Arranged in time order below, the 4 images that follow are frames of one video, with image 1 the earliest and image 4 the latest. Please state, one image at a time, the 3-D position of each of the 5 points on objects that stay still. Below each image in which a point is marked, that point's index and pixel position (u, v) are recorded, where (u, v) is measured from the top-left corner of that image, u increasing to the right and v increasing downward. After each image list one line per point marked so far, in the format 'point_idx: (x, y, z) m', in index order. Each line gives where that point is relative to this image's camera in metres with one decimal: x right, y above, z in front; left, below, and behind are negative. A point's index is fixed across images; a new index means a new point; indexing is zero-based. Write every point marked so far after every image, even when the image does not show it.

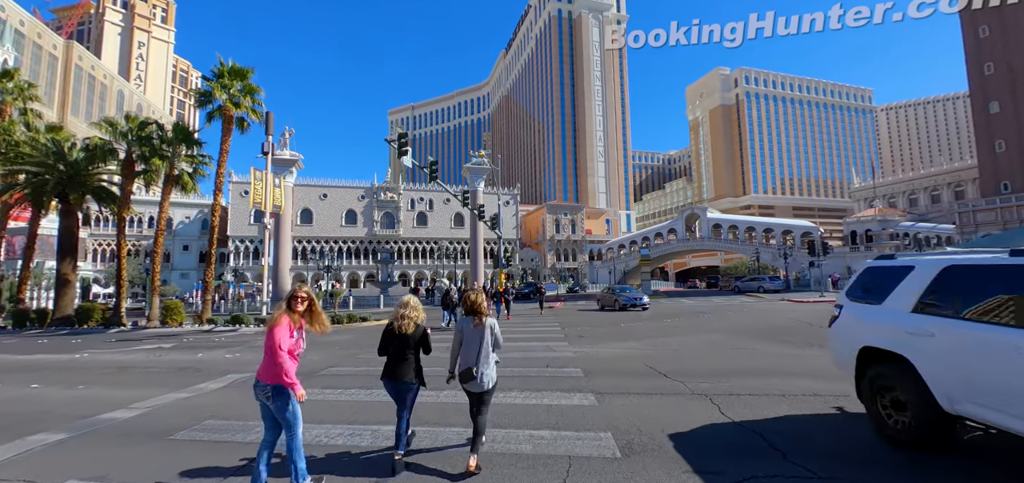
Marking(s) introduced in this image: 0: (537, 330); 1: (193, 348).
0: (+0.9, -2.7, +13.5) m
1: (-9.1, -3.0, +12.3) m
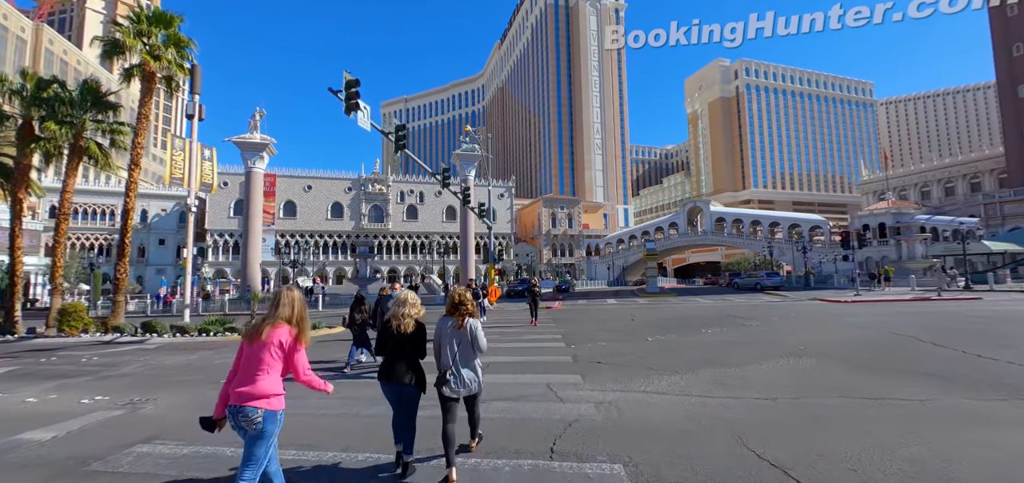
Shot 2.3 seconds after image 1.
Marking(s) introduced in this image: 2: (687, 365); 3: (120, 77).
0: (+0.5, -2.3, +9.7) m
1: (-9.4, -2.6, +8.3) m
2: (+2.8, -2.0, +7.0) m
3: (-15.5, +6.5, +17.1) m
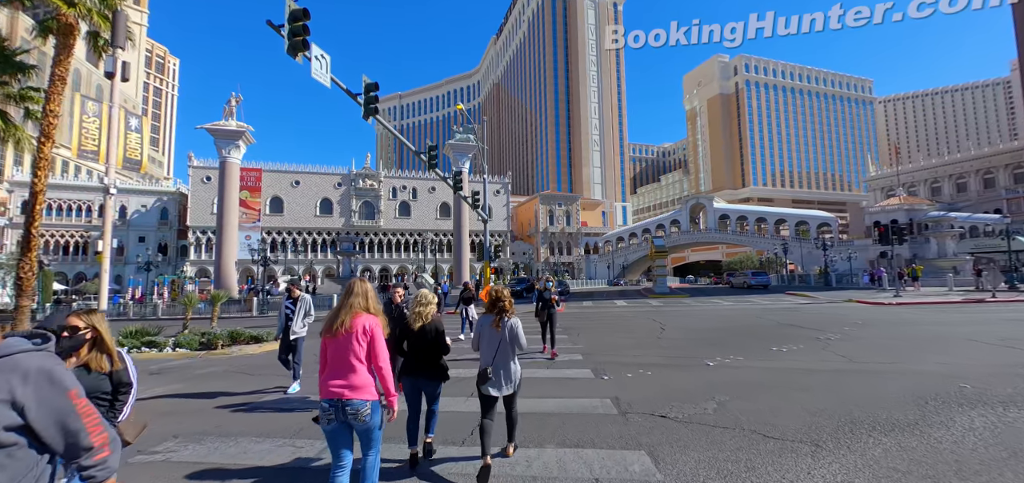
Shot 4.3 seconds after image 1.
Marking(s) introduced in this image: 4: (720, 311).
0: (+0.6, -2.1, +6.8) m
1: (-9.4, -2.4, +5.3) m
2: (+2.9, -1.8, +4.1) m
3: (-15.5, +6.8, +14.0) m
4: (+9.5, -3.1, +19.5) m
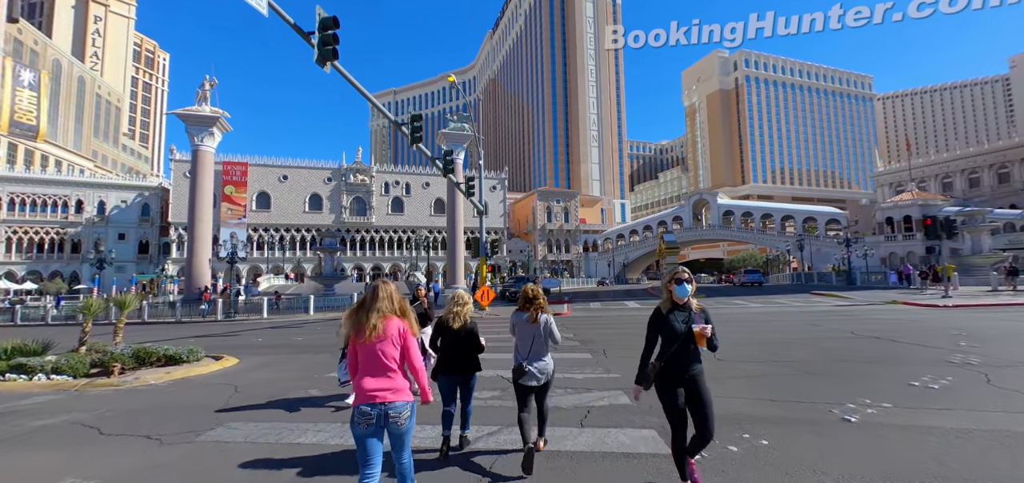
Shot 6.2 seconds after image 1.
0: (+0.7, -1.8, +4.0) m
1: (-9.2, -2.1, +2.4) m
2: (+3.1, -1.5, +1.3) m
3: (-15.5, +7.1, +11.0) m
4: (+9.5, -2.8, +16.8) m
